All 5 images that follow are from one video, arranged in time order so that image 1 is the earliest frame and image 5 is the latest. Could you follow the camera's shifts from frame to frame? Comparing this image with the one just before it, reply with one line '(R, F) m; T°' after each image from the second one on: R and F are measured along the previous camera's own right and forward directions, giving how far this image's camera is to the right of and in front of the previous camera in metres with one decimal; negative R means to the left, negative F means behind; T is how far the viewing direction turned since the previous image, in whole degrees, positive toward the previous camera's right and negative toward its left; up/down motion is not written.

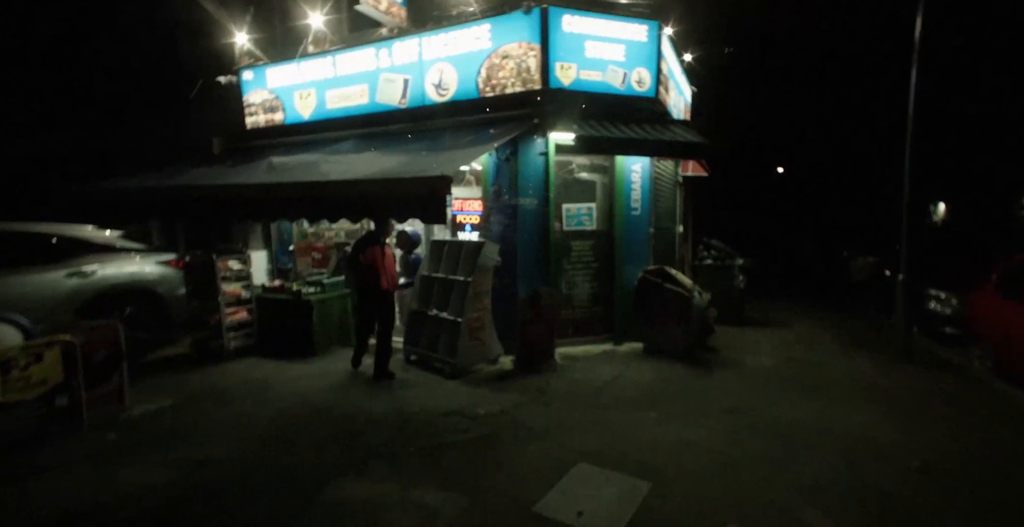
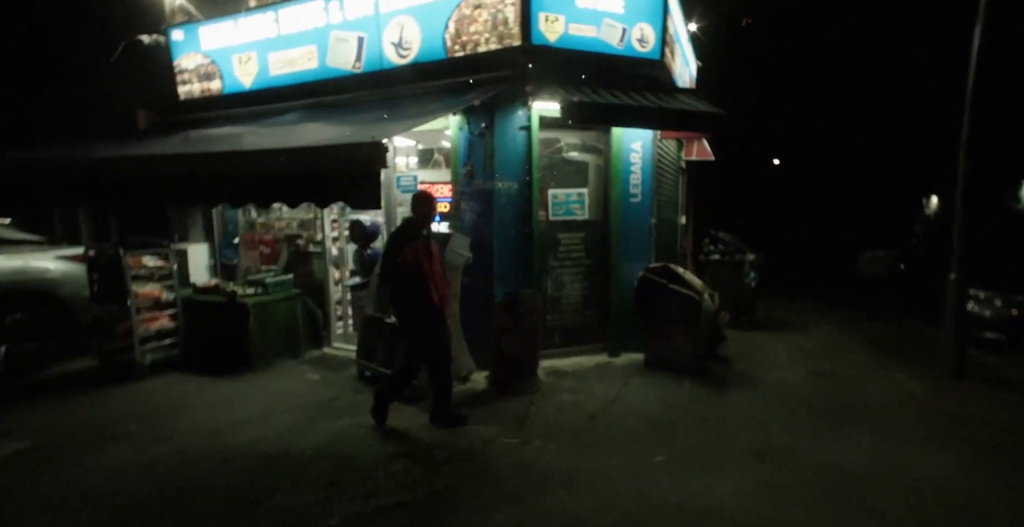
(+0.2, +1.2) m; +1°
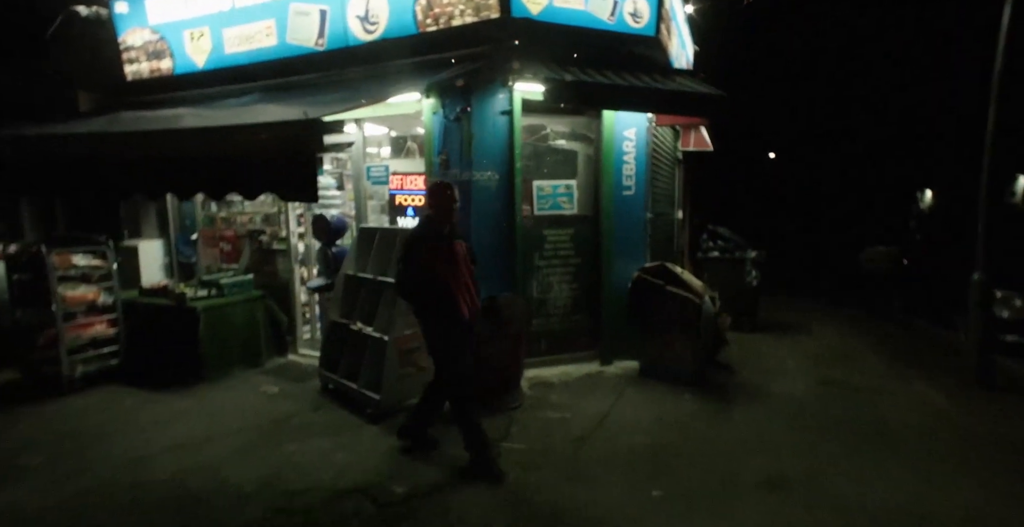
(+0.2, +0.6) m; +1°
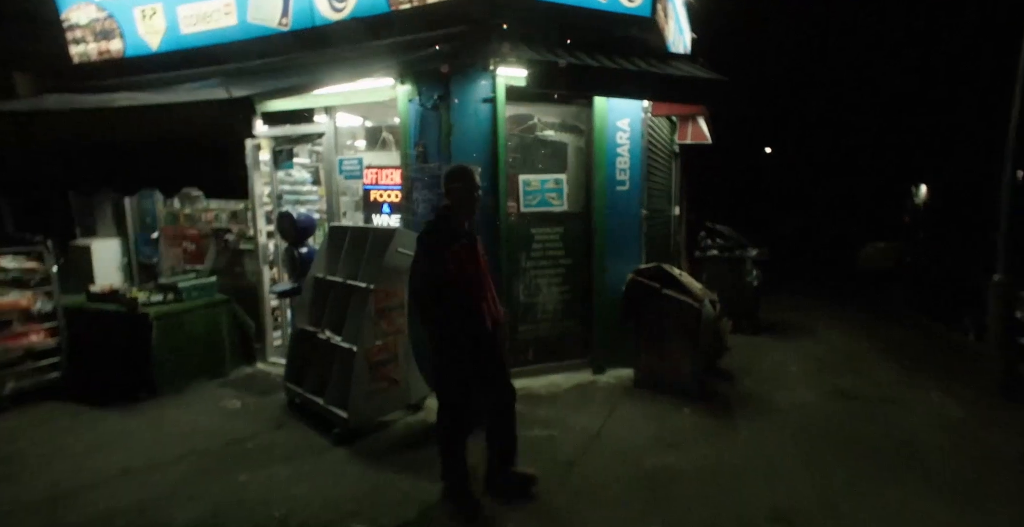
(+0.1, +0.5) m; +1°
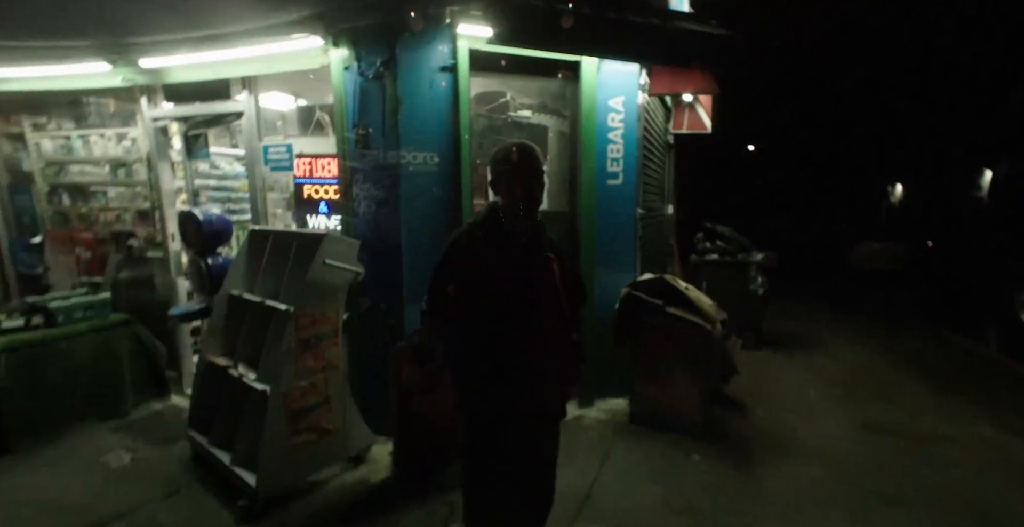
(+0.1, +1.0) m; +2°
